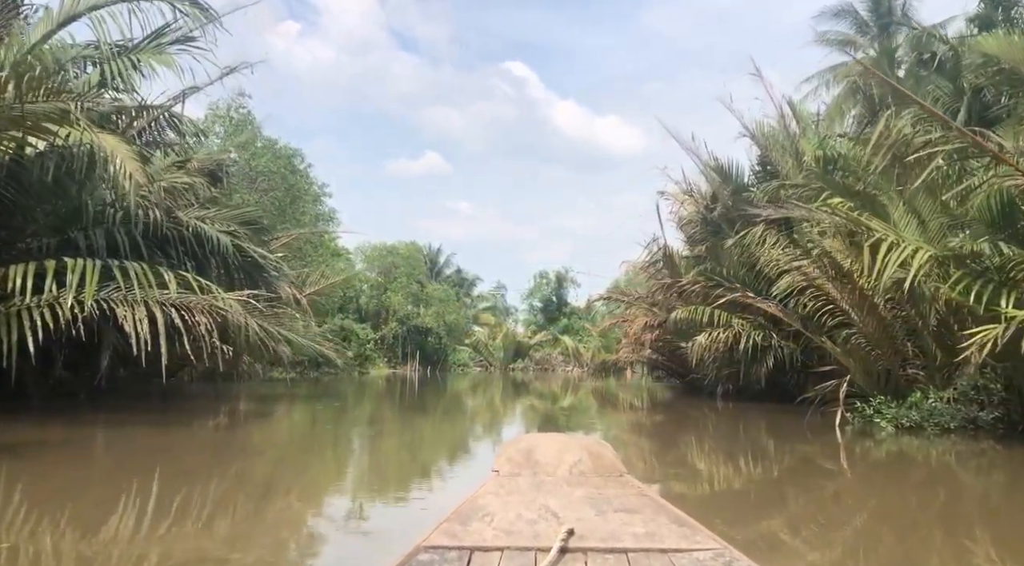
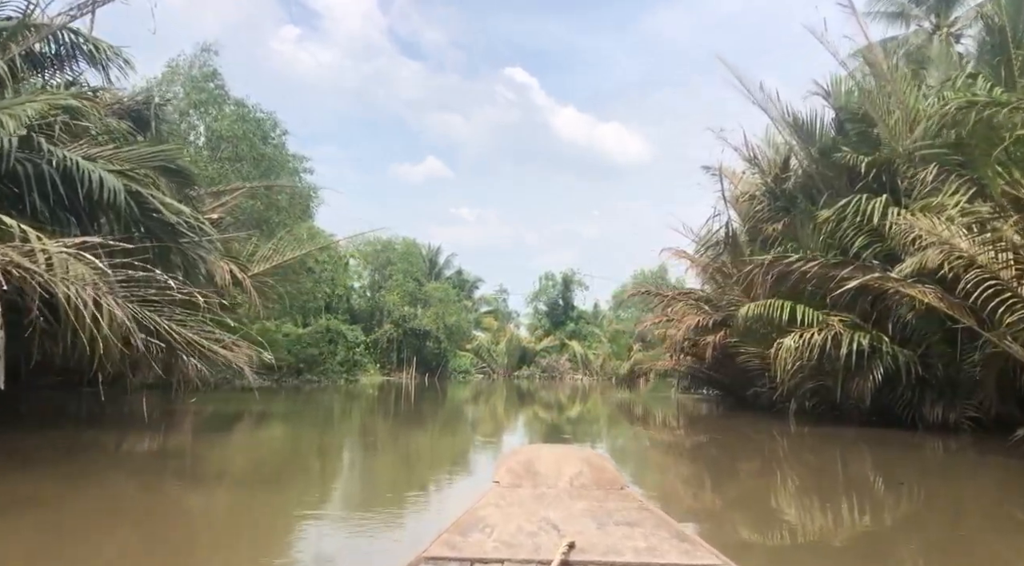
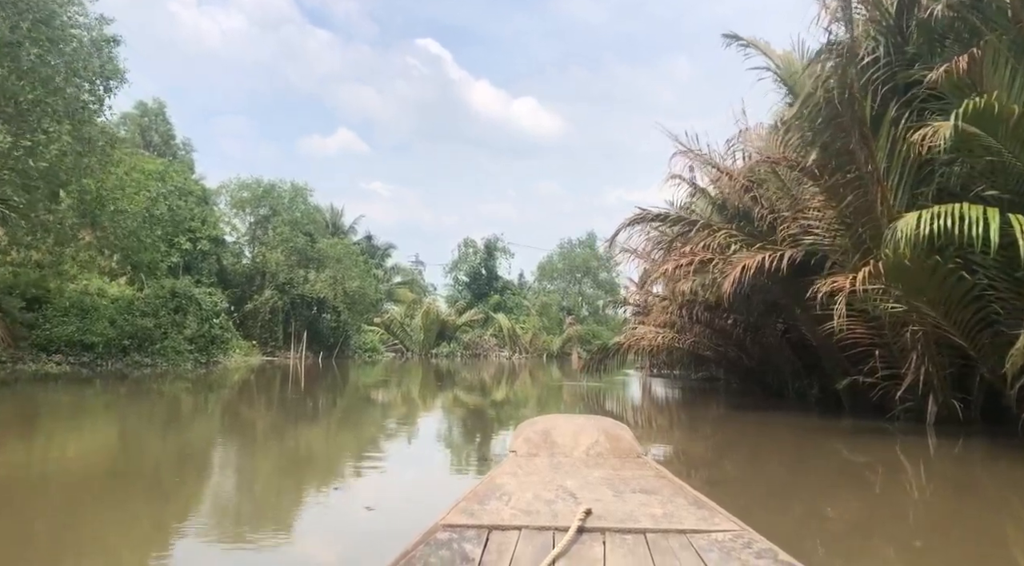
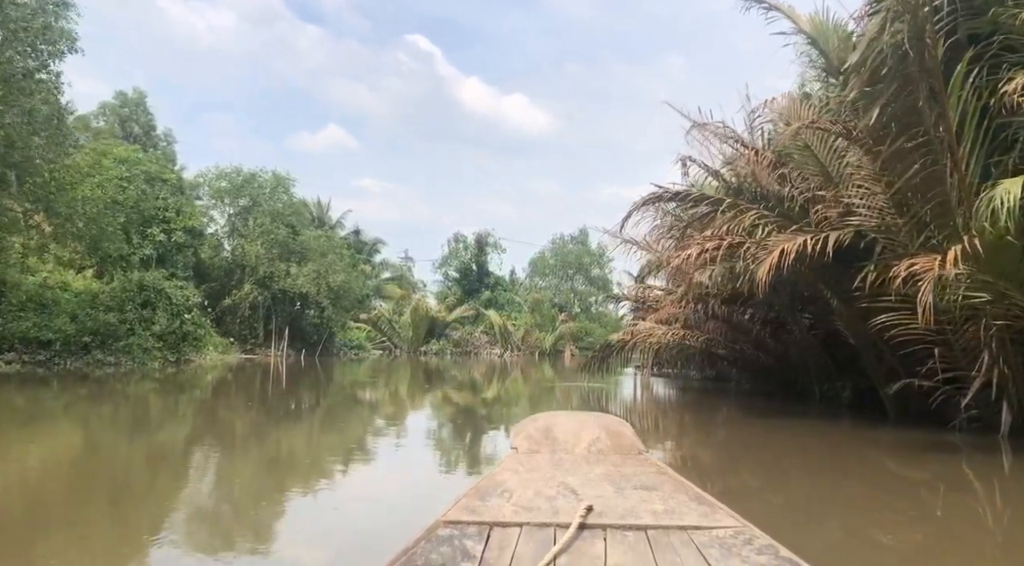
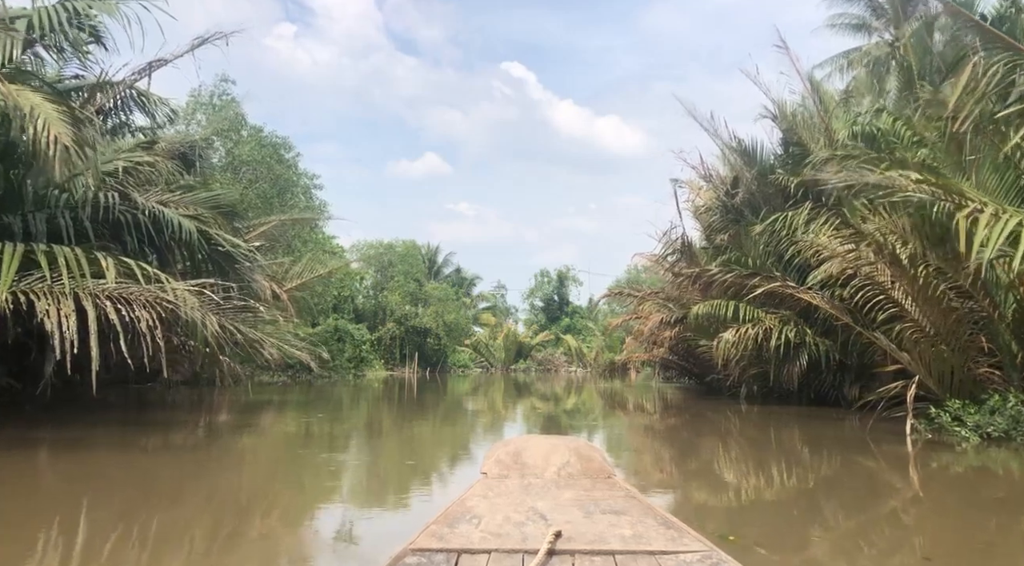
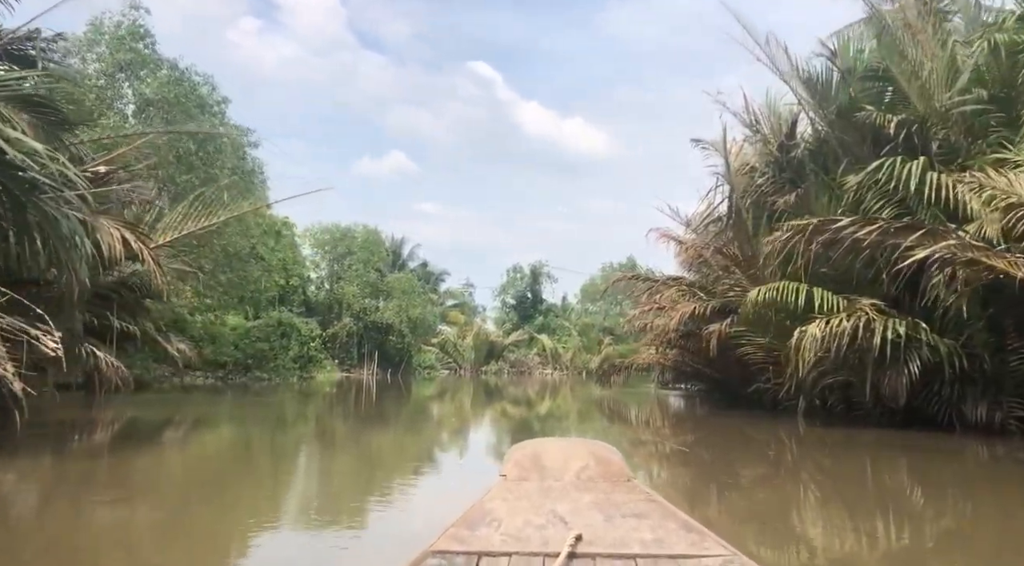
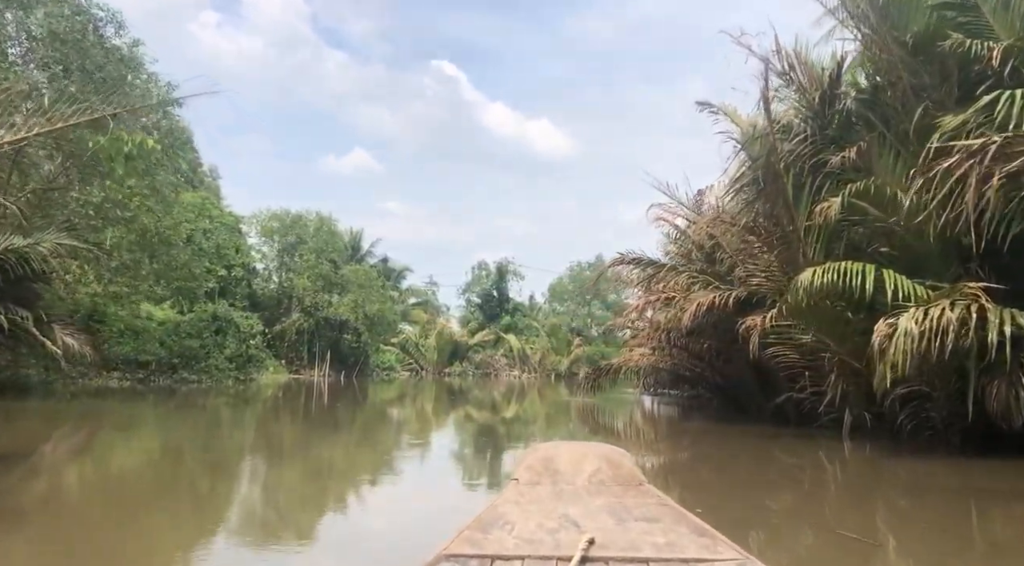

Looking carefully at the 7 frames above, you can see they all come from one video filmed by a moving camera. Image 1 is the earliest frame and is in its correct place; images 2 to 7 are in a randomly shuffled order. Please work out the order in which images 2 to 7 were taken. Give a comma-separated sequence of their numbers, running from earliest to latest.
5, 2, 6, 7, 3, 4
